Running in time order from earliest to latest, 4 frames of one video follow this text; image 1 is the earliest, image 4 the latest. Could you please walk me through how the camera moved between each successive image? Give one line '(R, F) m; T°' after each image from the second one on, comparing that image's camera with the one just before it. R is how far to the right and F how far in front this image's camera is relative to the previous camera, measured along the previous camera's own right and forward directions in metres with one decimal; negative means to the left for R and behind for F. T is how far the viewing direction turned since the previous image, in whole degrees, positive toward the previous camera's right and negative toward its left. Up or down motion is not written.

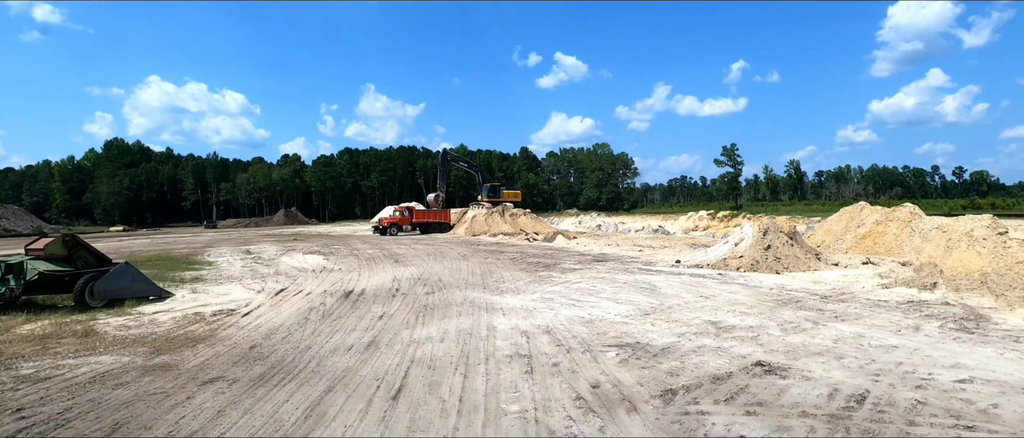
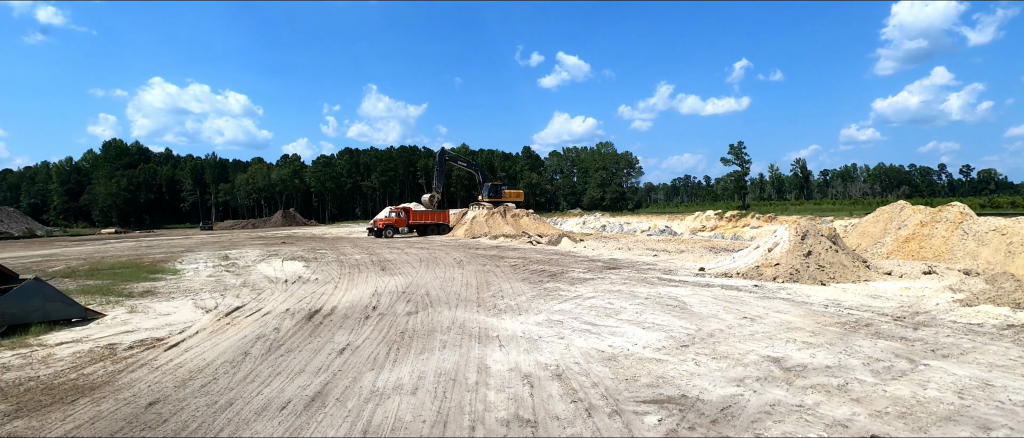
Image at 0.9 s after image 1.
(+0.1, +1.9) m; 0°
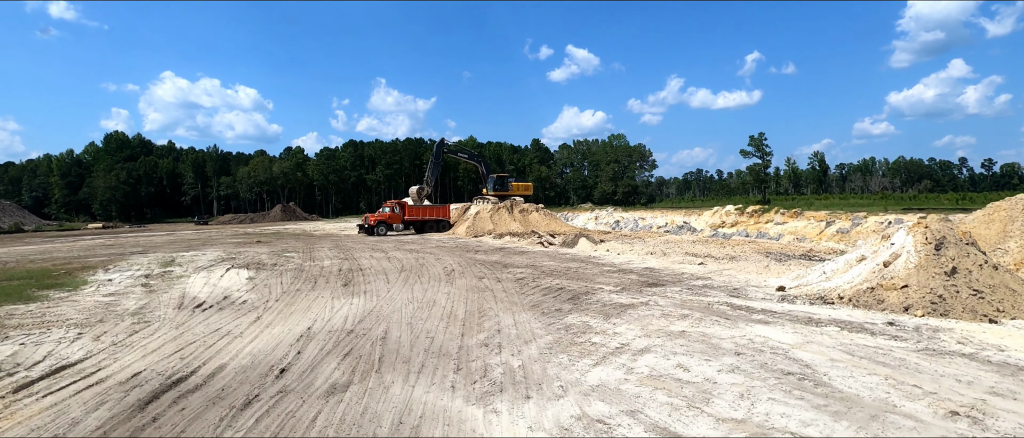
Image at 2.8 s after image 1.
(+0.1, +3.8) m; -1°
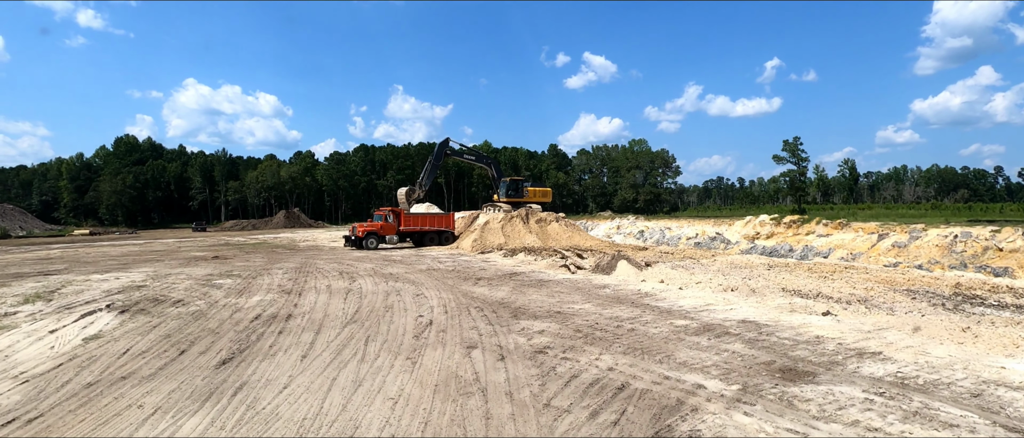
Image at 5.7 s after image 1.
(0.0, +5.1) m; -2°
